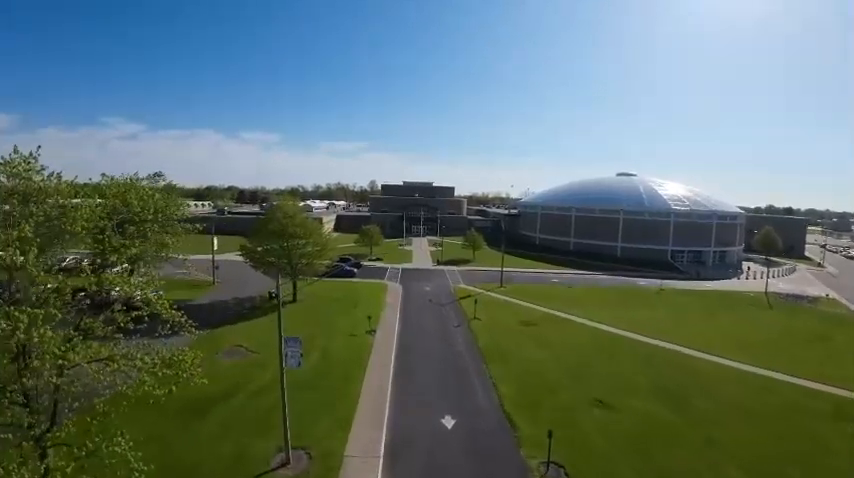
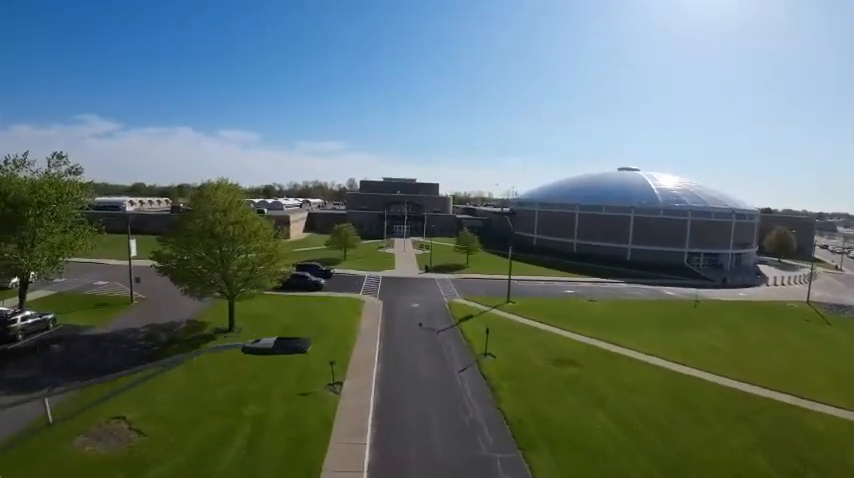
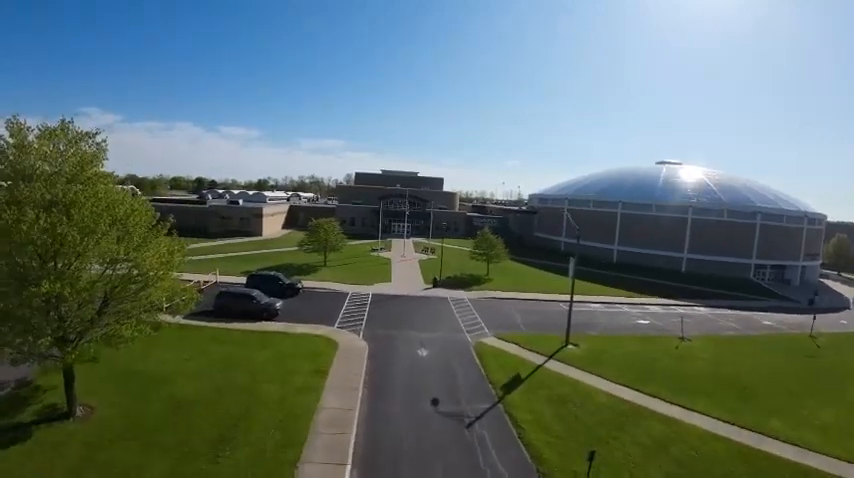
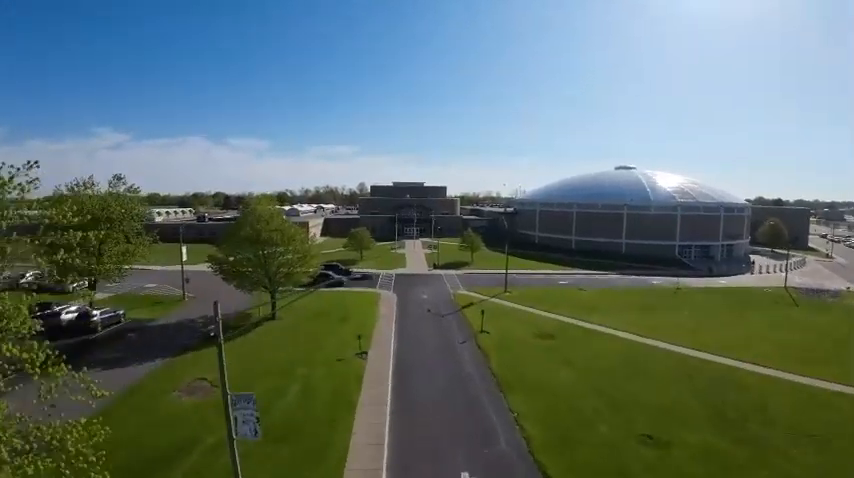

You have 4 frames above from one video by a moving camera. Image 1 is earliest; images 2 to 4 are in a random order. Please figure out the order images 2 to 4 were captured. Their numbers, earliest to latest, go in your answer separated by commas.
4, 2, 3
